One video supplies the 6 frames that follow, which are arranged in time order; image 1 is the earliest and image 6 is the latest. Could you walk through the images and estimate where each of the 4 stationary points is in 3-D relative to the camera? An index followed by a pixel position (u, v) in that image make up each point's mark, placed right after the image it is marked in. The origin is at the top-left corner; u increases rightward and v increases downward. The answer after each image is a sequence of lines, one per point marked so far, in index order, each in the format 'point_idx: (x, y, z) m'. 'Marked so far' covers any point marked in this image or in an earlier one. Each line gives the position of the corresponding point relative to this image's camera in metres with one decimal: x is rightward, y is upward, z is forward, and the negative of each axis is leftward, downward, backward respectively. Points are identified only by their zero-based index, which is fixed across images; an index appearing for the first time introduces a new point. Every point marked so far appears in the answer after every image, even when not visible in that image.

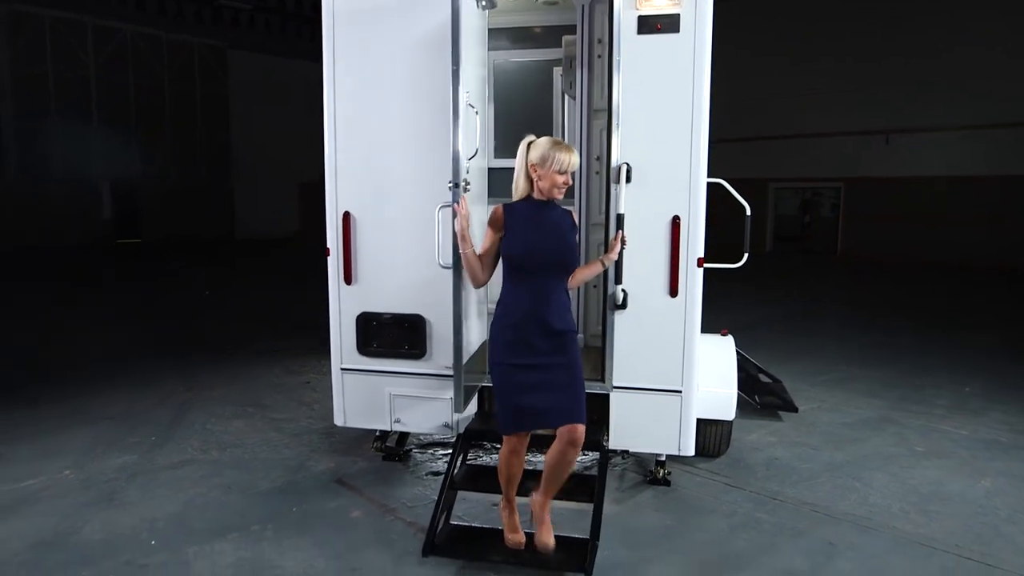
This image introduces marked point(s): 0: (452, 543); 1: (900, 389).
0: (-0.3, -1.1, +3.0) m
1: (+3.2, -0.8, +5.8) m
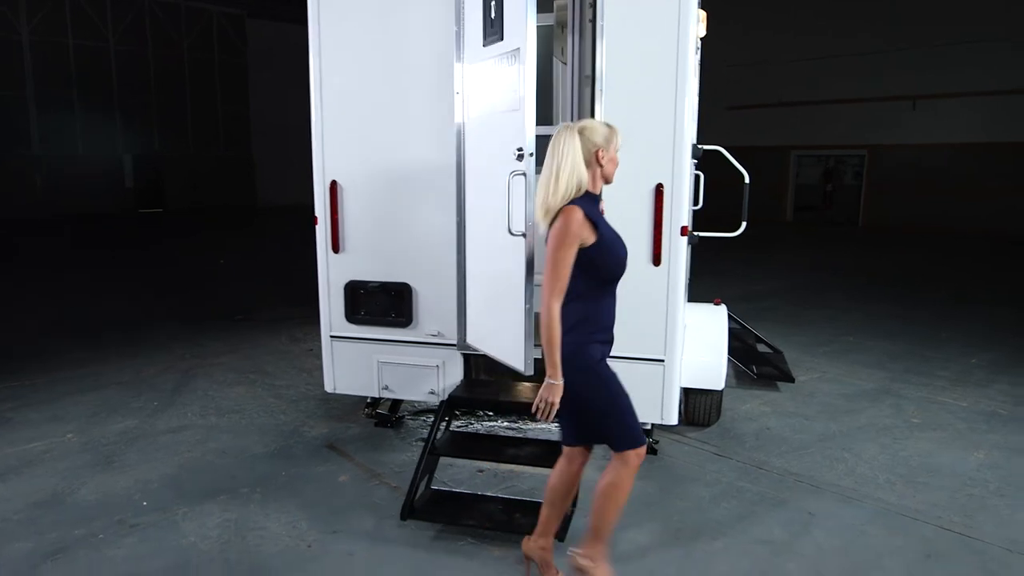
0: (-0.4, -1.0, +3.1) m
1: (+3.2, -0.6, +5.7) m
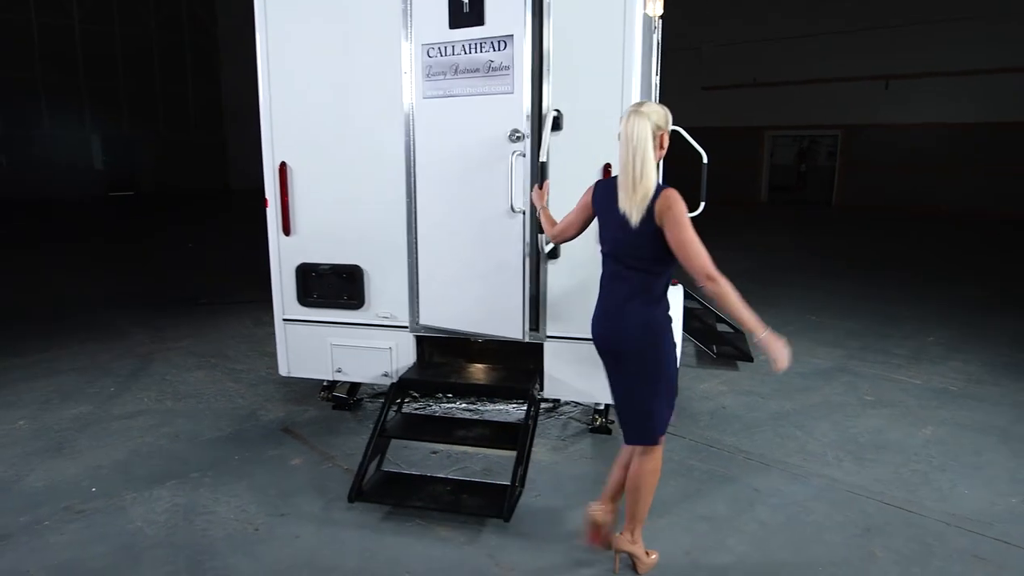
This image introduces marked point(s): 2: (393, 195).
0: (-0.6, -0.9, +3.1) m
1: (+2.9, -0.4, +5.8) m
2: (-0.6, +0.5, +3.5) m
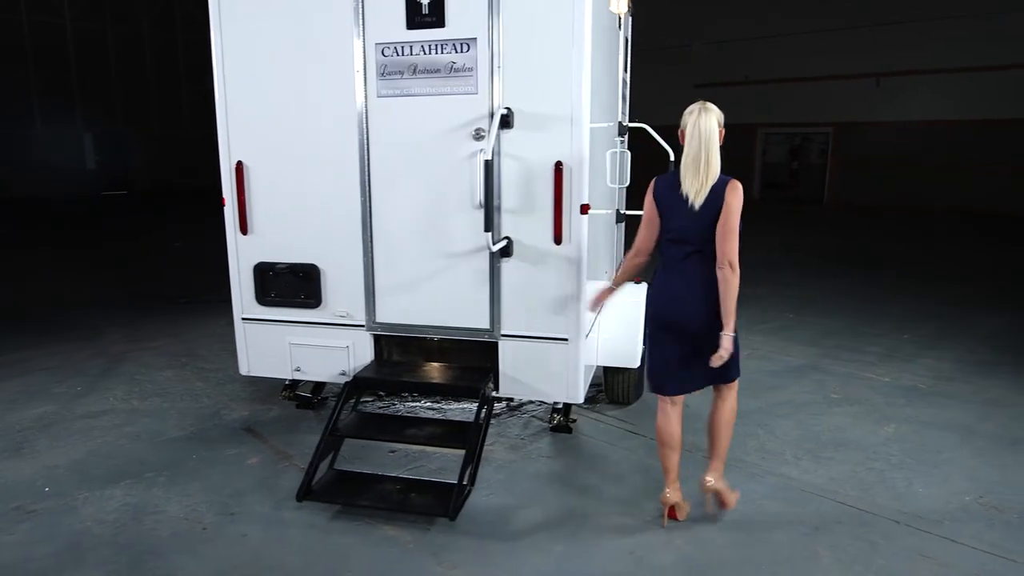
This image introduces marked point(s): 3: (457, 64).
0: (-0.8, -0.9, +3.1) m
1: (+2.7, -0.4, +5.8) m
2: (-0.8, +0.5, +3.5) m
3: (-0.2, +1.0, +3.2) m
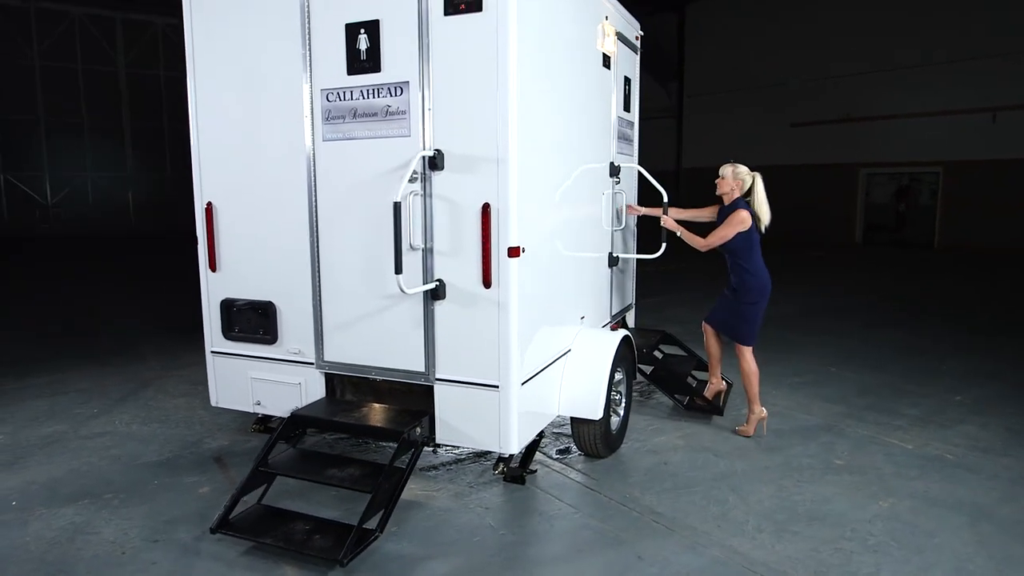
0: (-1.2, -1.0, +3.1) m
1: (+2.7, -0.8, +5.2) m
2: (-1.1, +0.3, +3.6) m
3: (-0.5, +0.8, +3.3) m
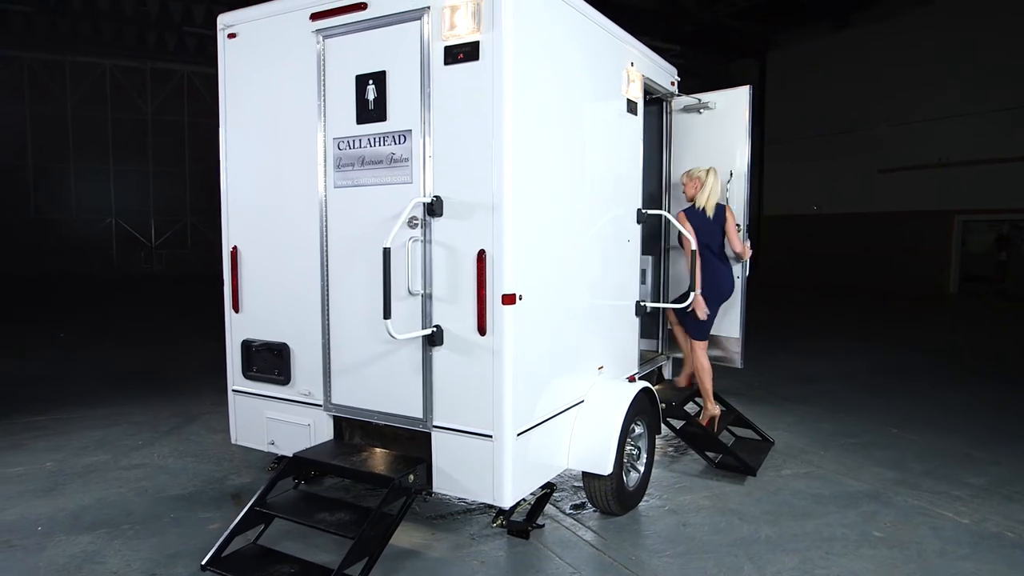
0: (-1.2, -1.2, +3.1) m
1: (+2.9, -1.2, +4.8) m
2: (-1.0, +0.1, +3.7) m
3: (-0.5, +0.6, +3.3) m
